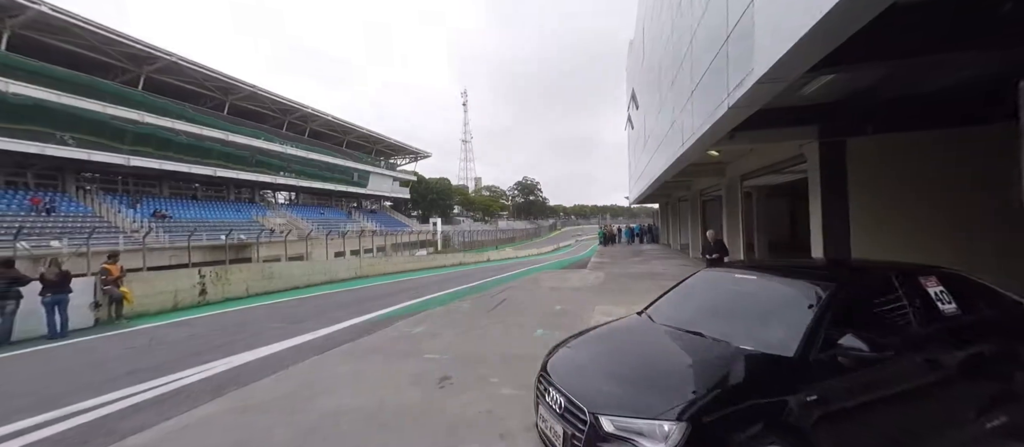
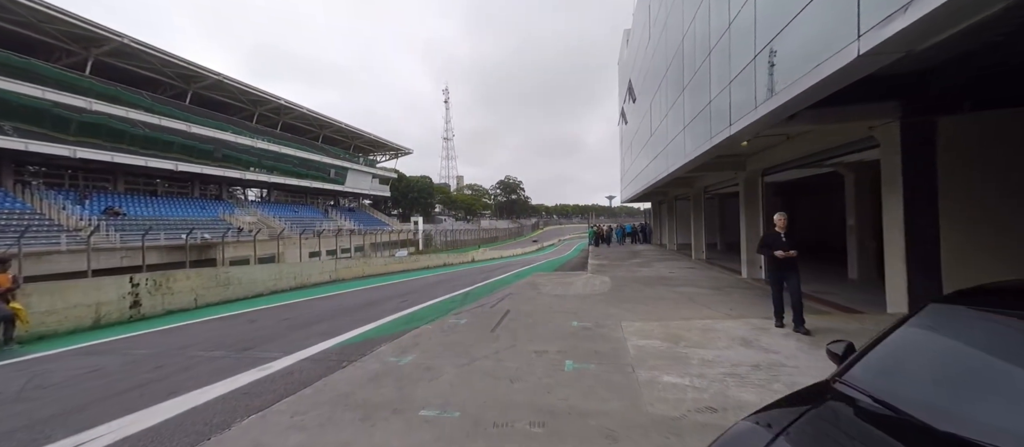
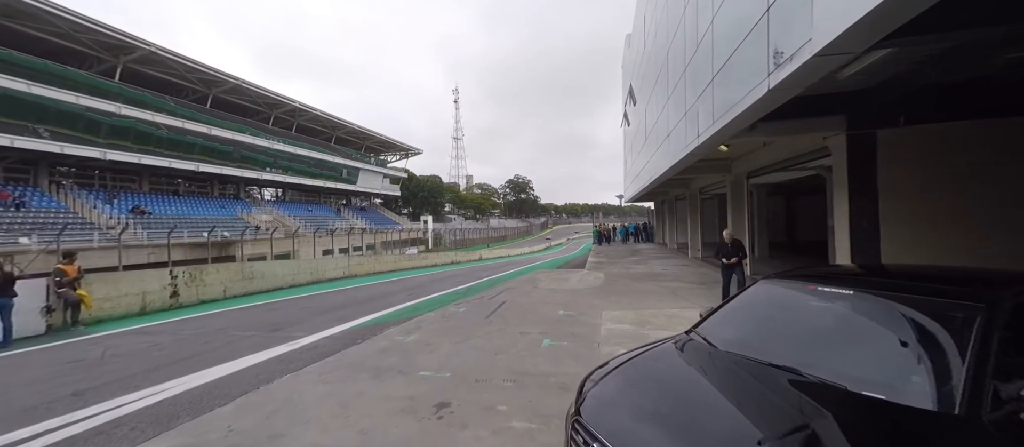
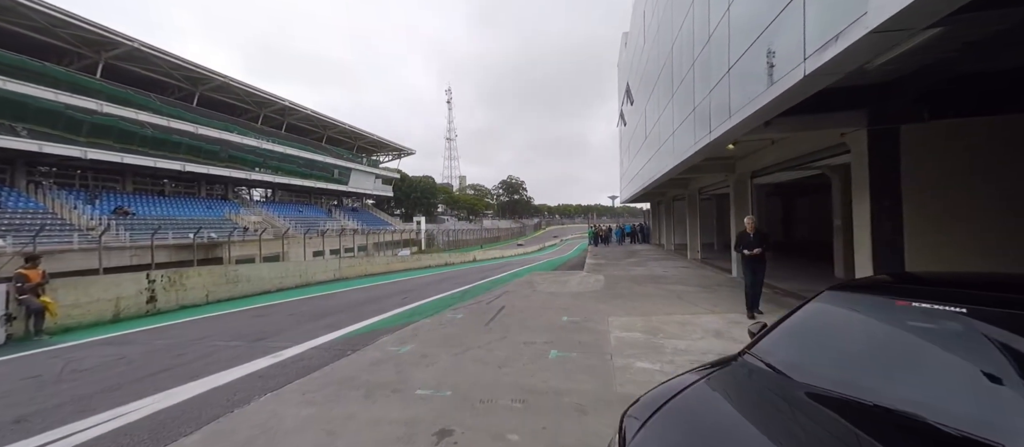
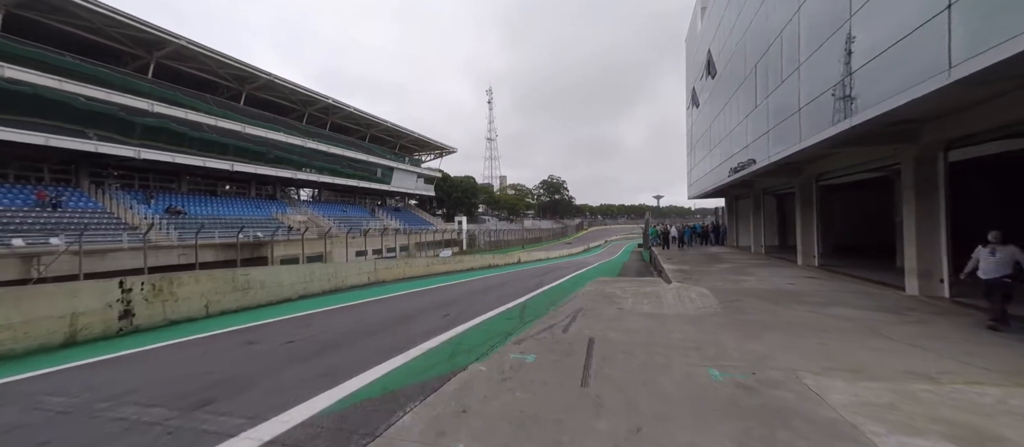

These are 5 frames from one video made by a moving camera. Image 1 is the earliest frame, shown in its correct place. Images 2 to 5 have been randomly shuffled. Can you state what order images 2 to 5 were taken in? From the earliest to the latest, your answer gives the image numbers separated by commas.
3, 4, 2, 5
